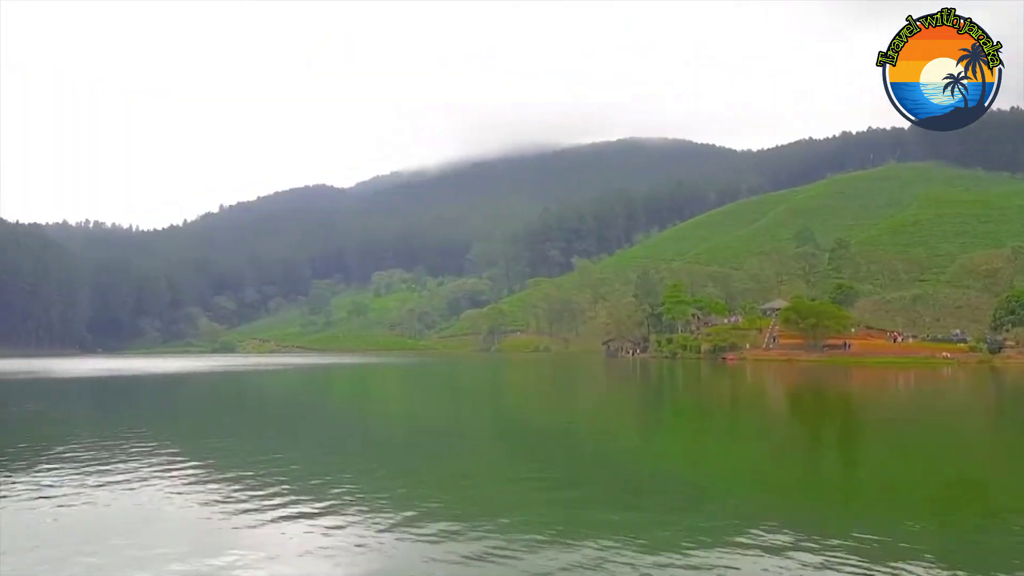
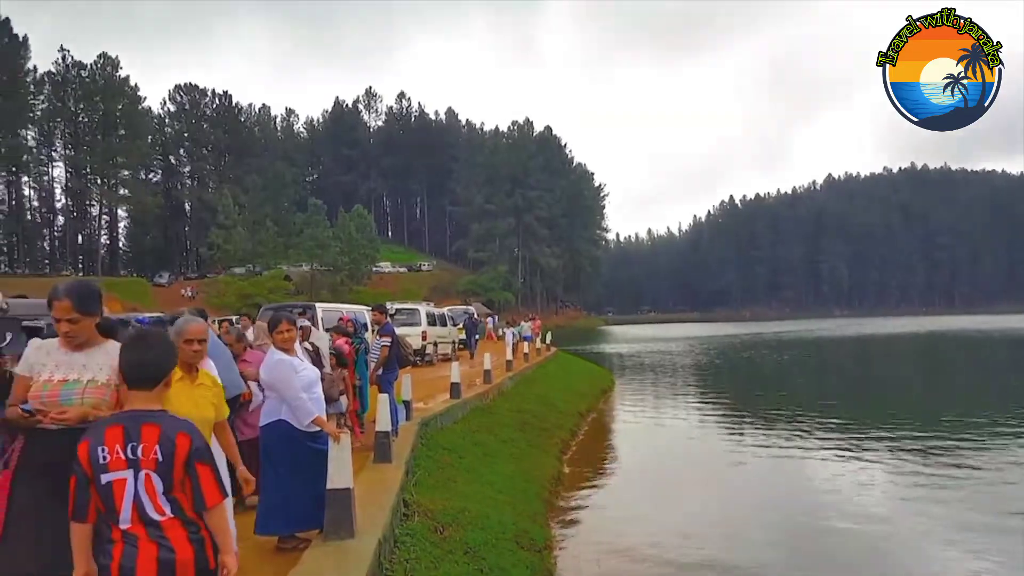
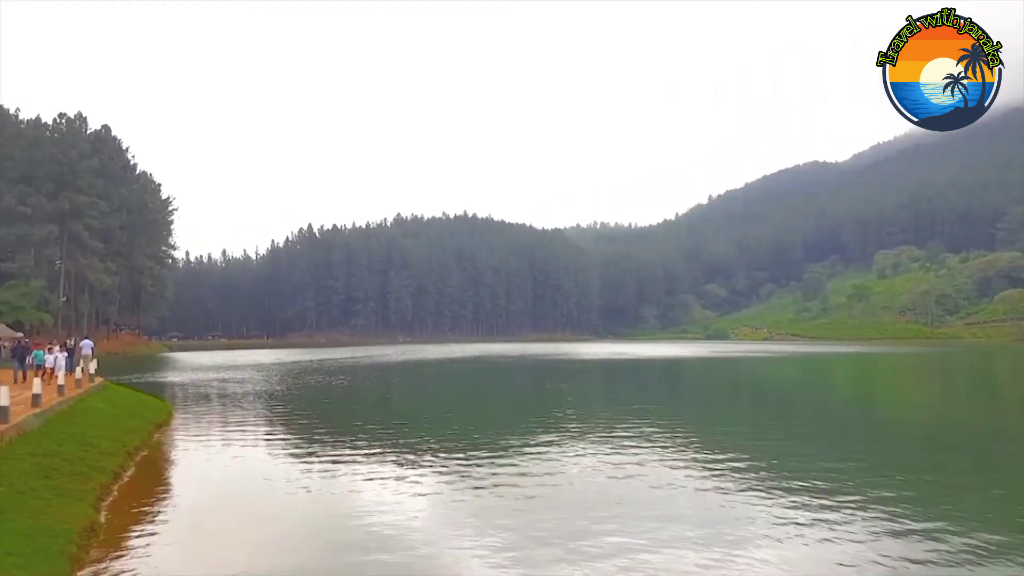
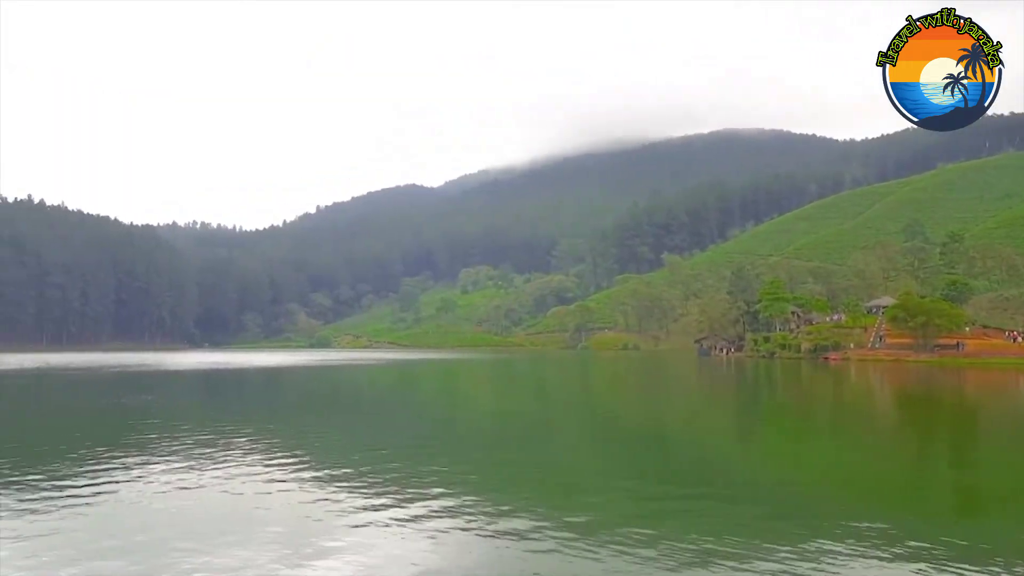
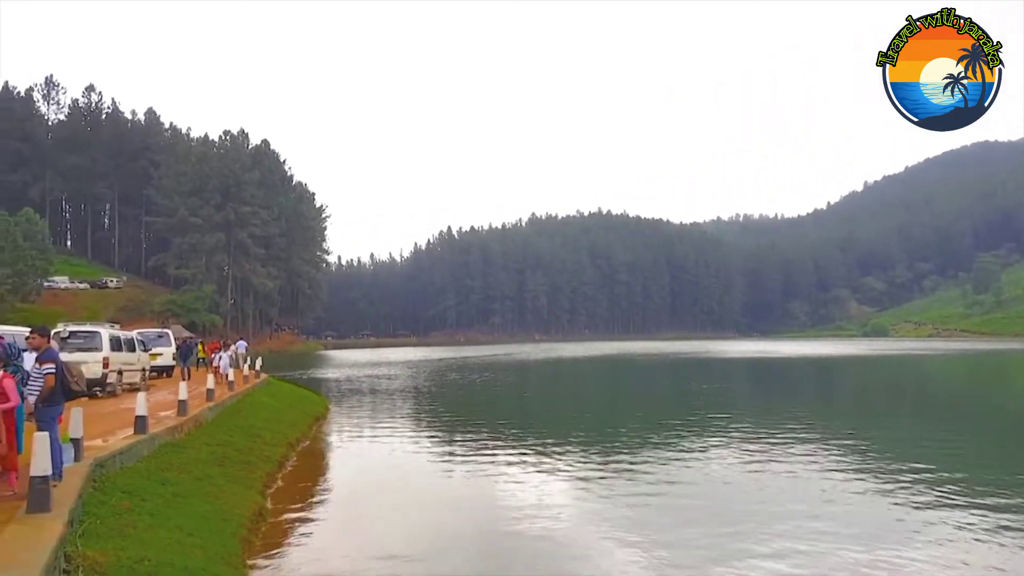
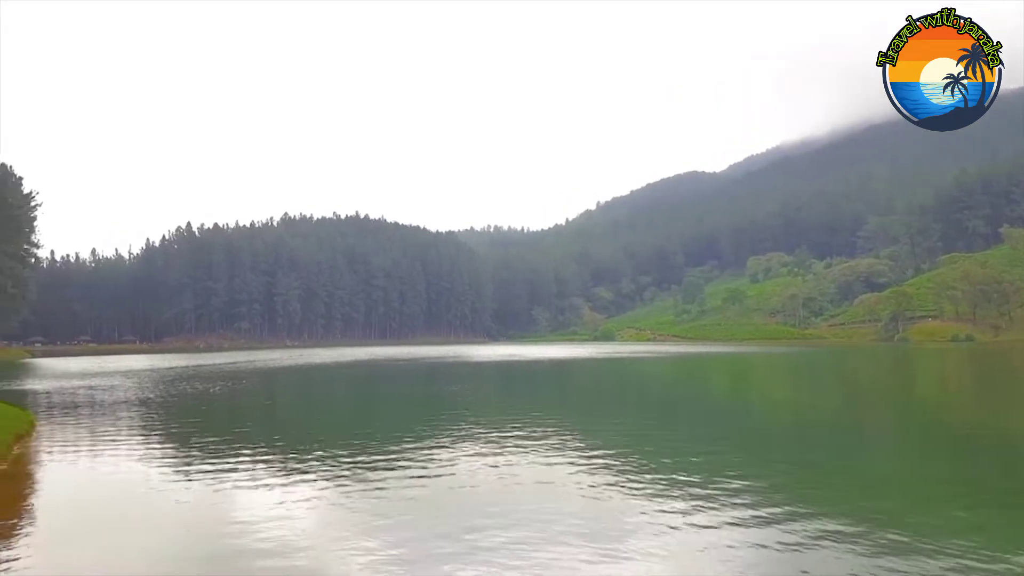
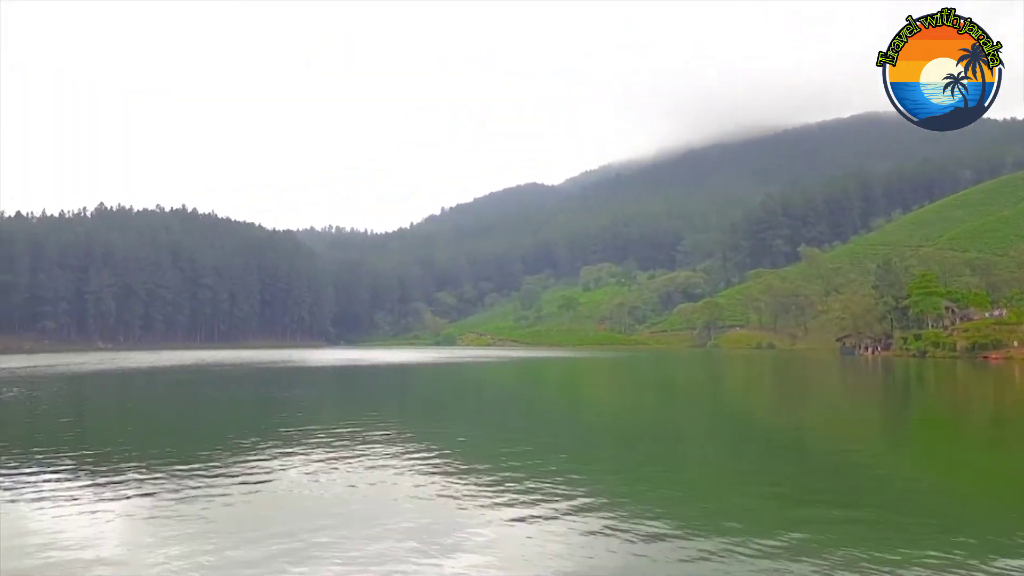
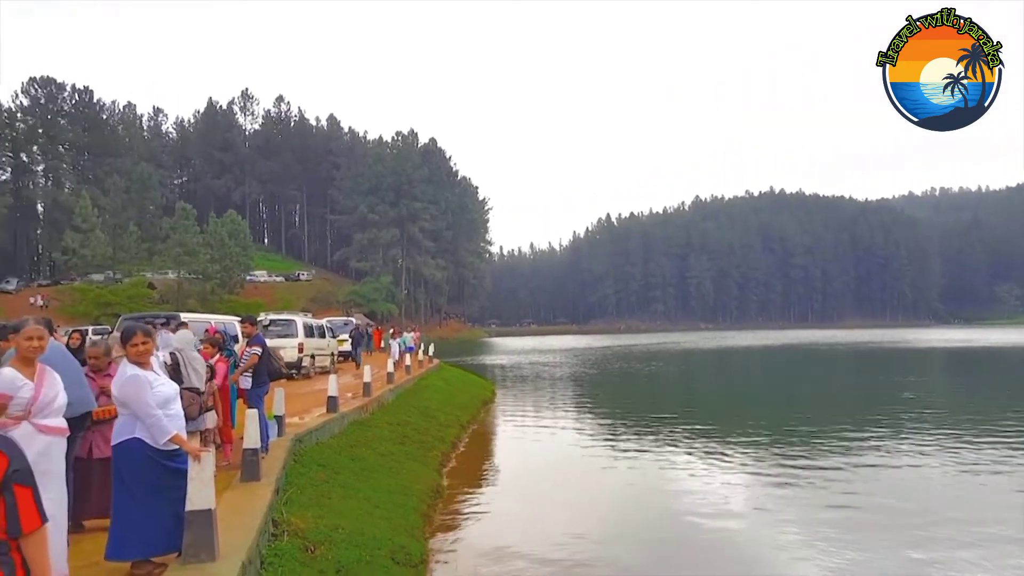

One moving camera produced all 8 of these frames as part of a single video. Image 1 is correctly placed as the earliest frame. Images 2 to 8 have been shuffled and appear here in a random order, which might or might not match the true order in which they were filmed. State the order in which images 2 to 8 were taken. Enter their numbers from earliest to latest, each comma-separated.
4, 7, 6, 3, 5, 8, 2
